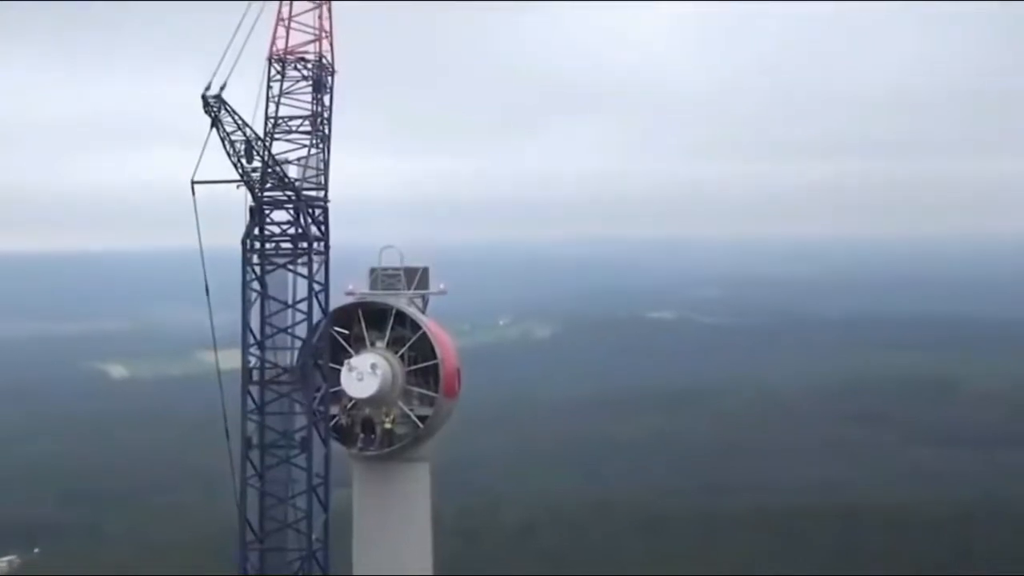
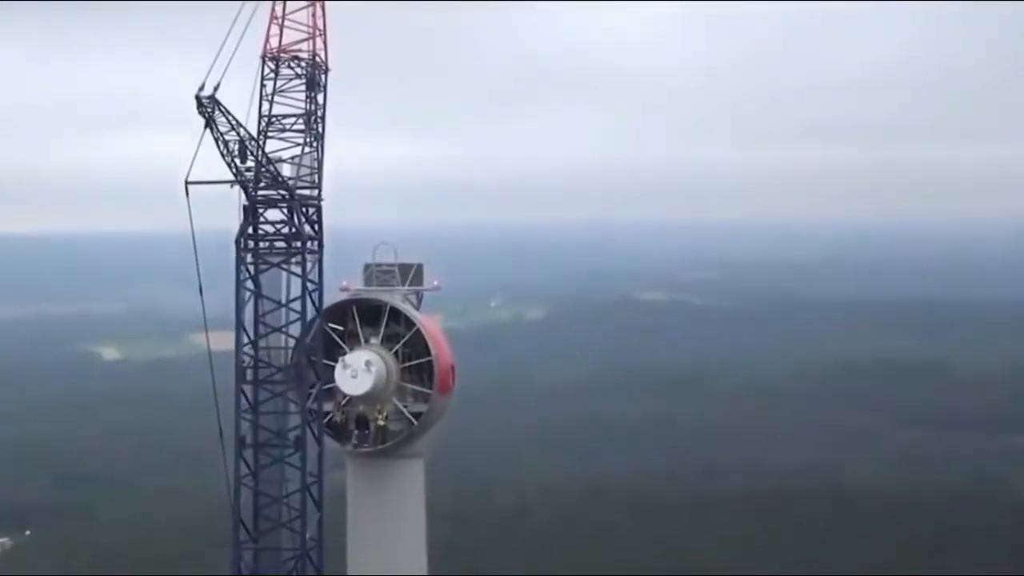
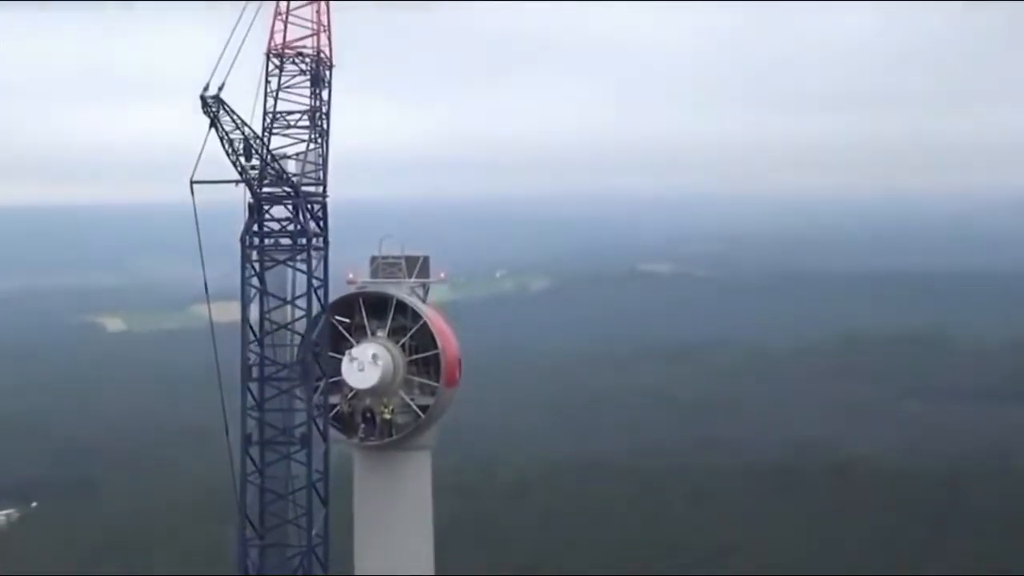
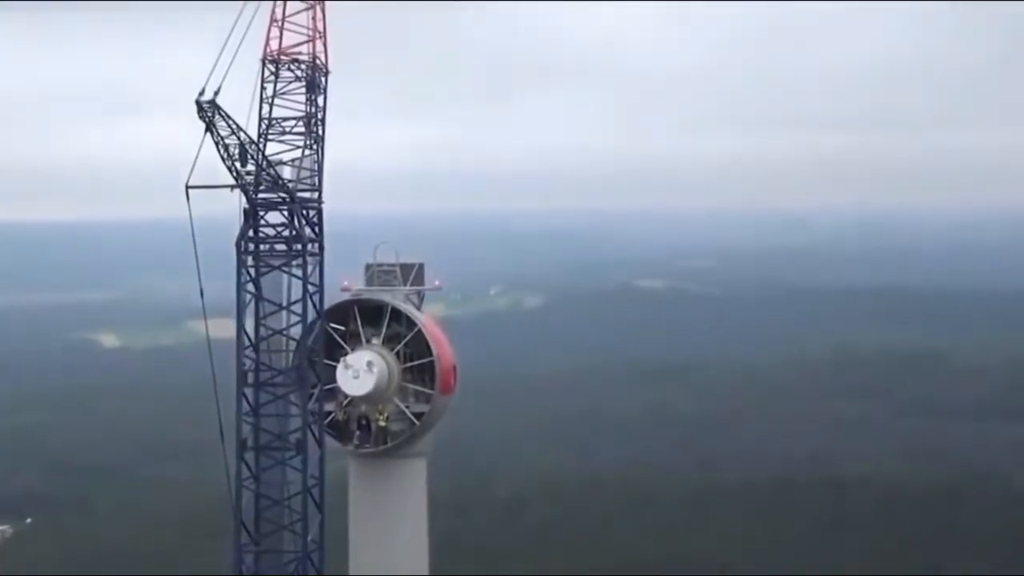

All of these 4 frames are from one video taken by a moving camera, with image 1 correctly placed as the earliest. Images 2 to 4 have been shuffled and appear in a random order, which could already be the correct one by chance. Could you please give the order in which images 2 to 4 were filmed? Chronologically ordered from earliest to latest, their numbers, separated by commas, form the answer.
2, 4, 3
